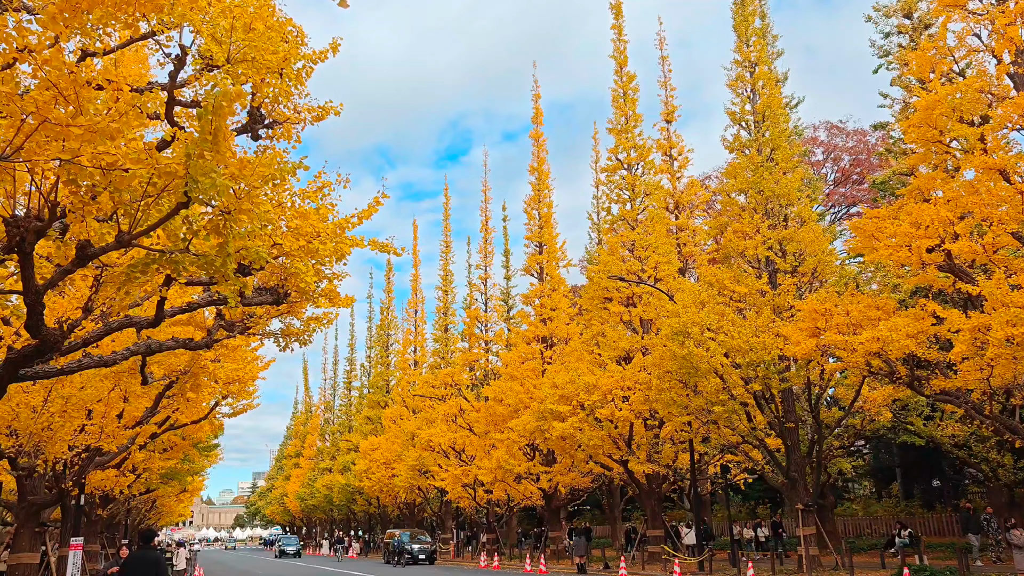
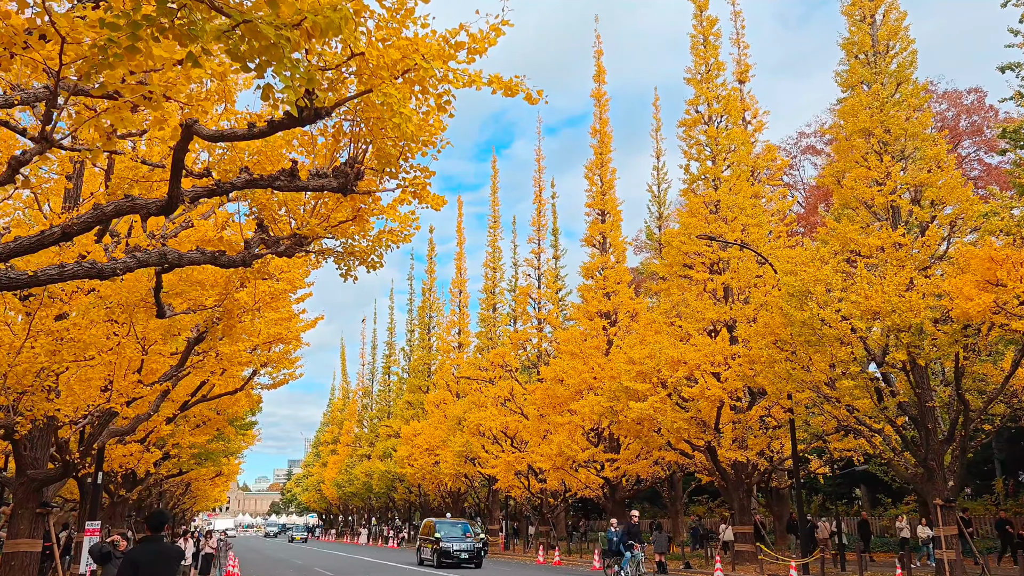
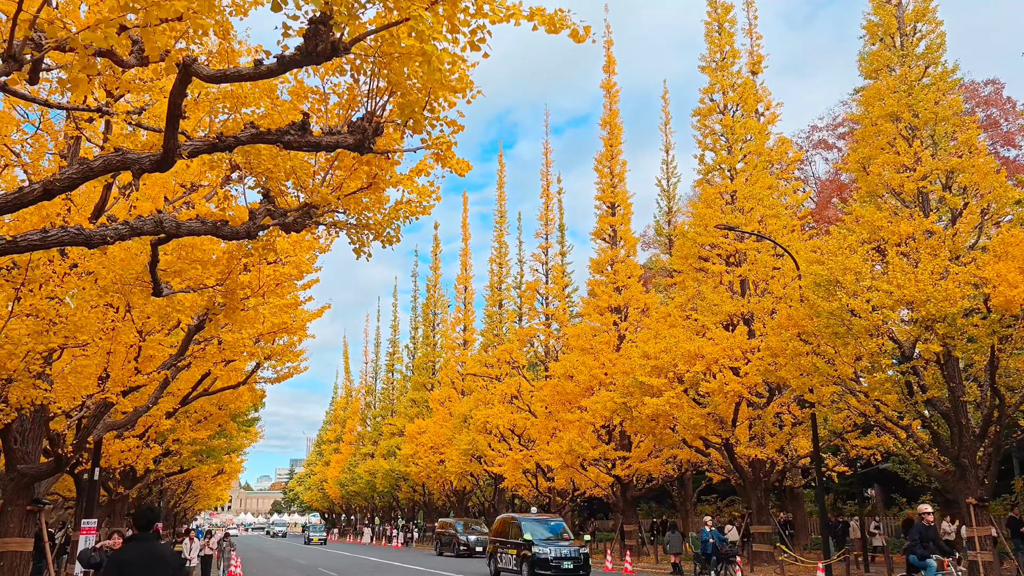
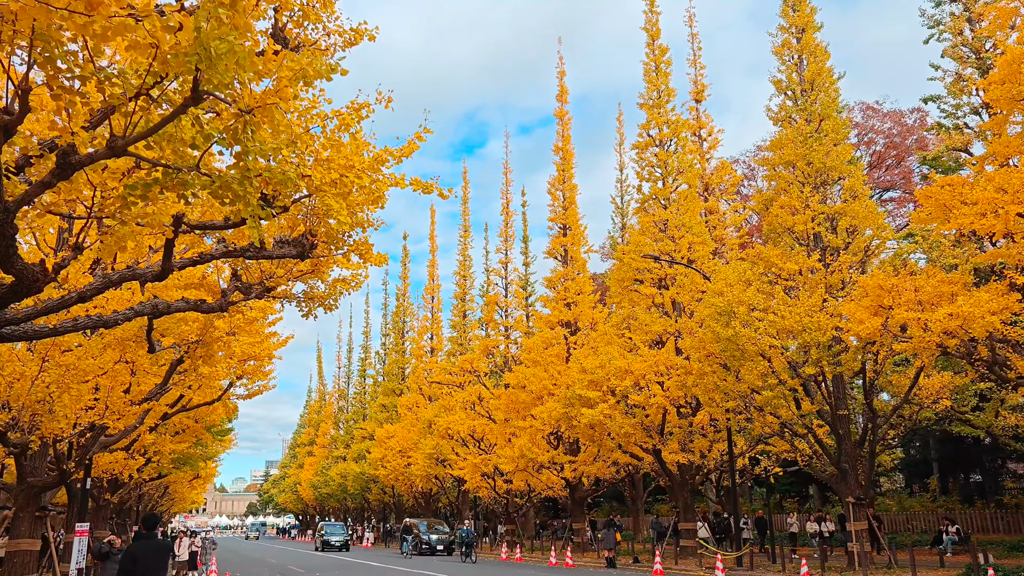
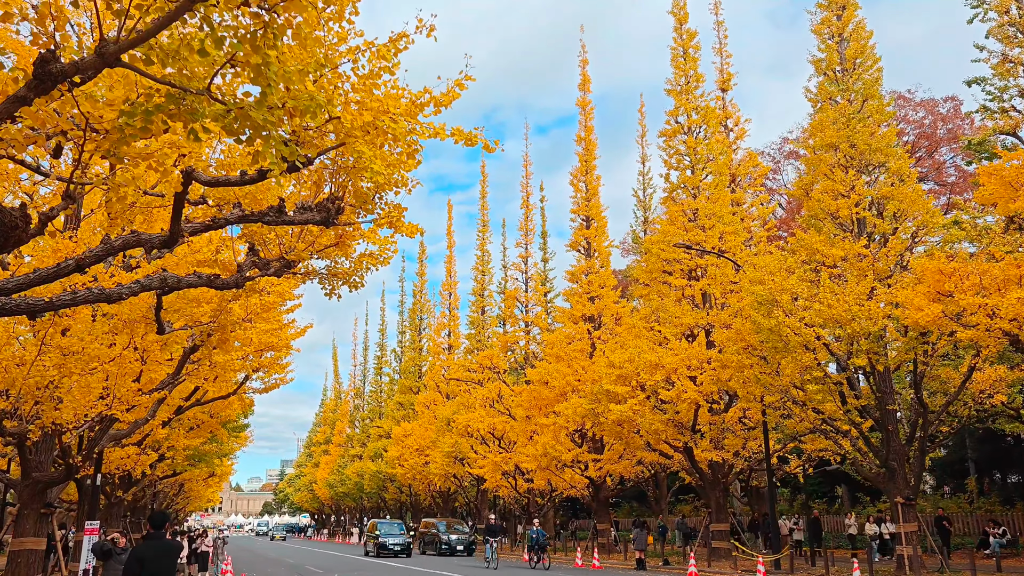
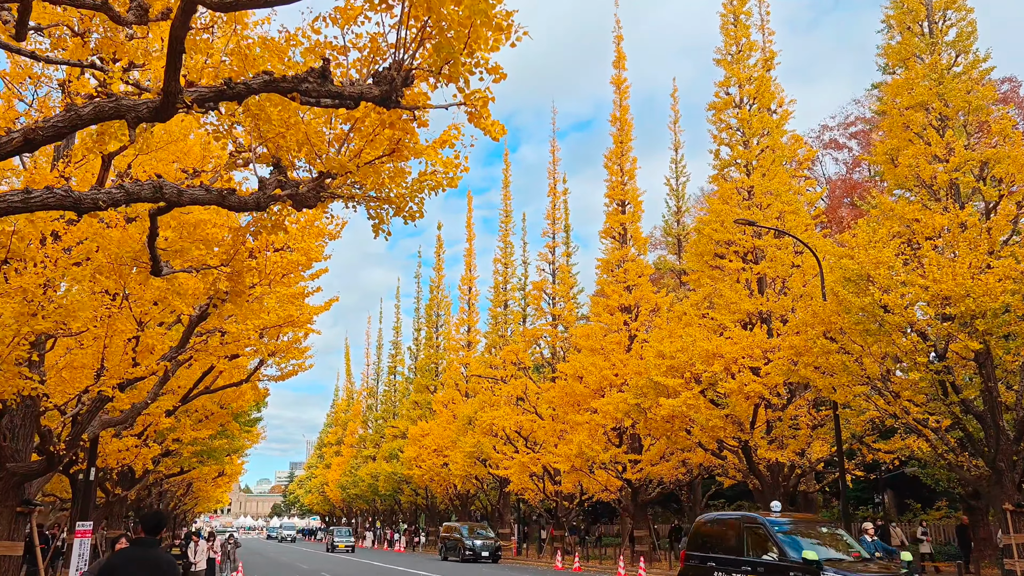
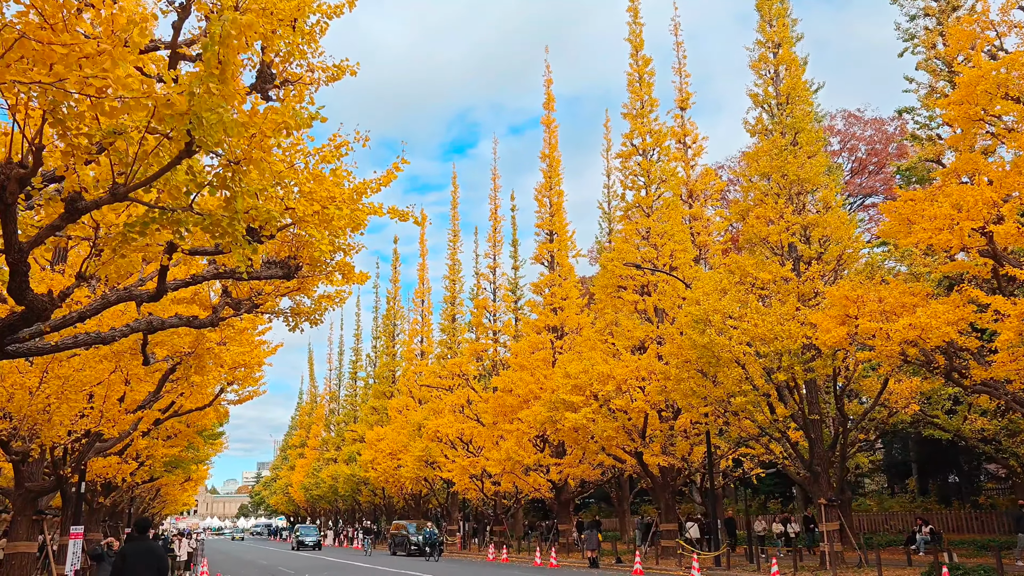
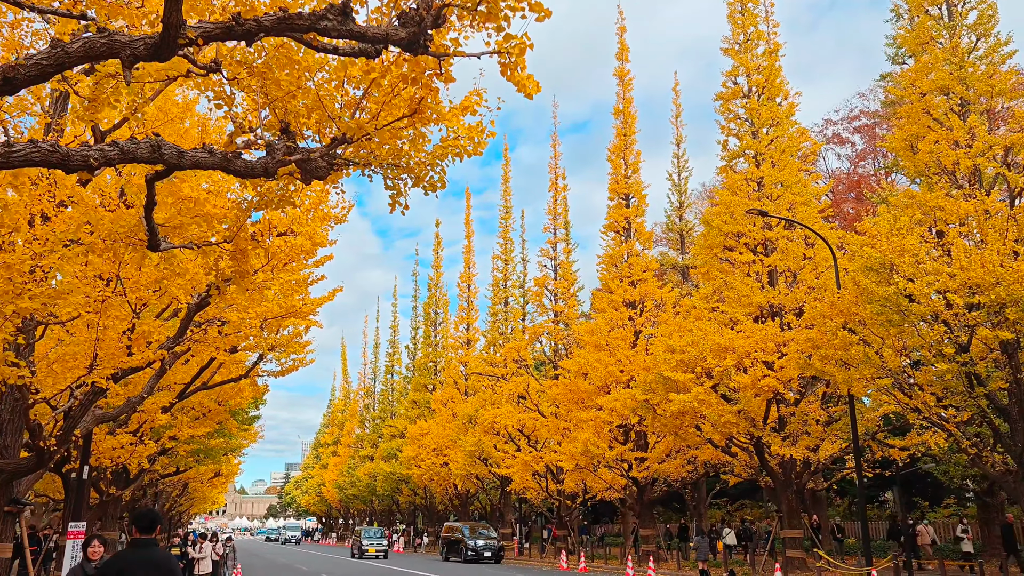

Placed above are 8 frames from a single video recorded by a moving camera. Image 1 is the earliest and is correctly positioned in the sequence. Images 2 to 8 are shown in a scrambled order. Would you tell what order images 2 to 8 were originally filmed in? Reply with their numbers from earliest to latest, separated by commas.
7, 4, 5, 2, 3, 6, 8
